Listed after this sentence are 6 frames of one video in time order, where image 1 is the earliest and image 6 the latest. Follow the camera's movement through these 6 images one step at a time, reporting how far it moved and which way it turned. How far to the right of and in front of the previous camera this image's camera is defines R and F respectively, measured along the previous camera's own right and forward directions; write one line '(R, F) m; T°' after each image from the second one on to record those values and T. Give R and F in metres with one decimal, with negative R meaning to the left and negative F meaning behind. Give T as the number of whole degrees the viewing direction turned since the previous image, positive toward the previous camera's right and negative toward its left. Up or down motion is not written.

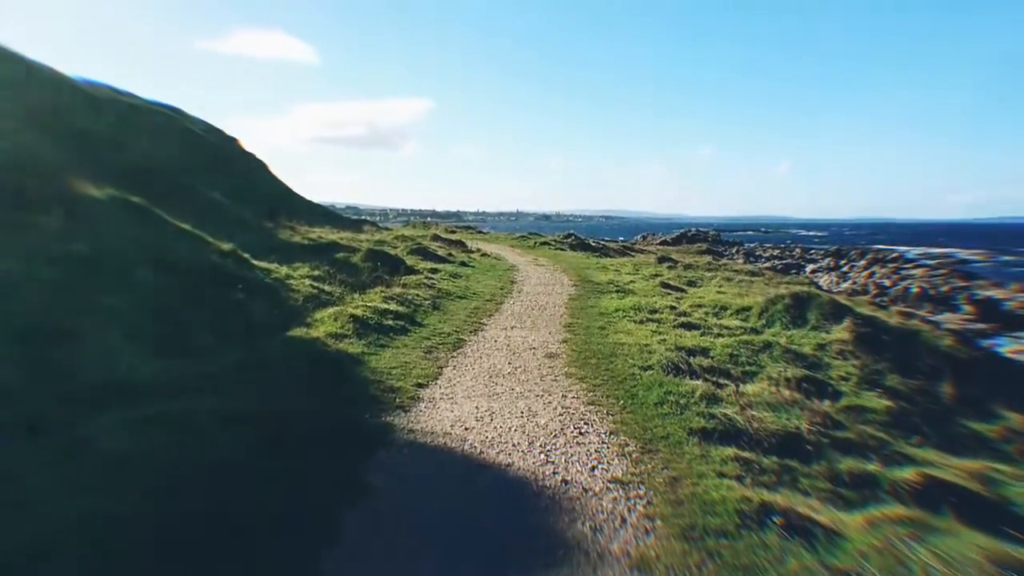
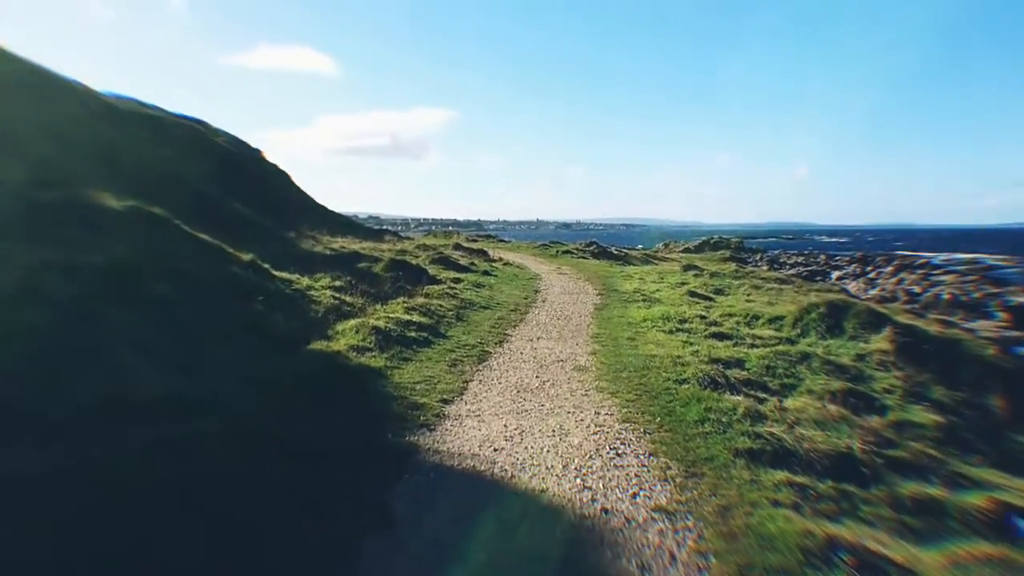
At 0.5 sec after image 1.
(-0.1, +0.5) m; -2°
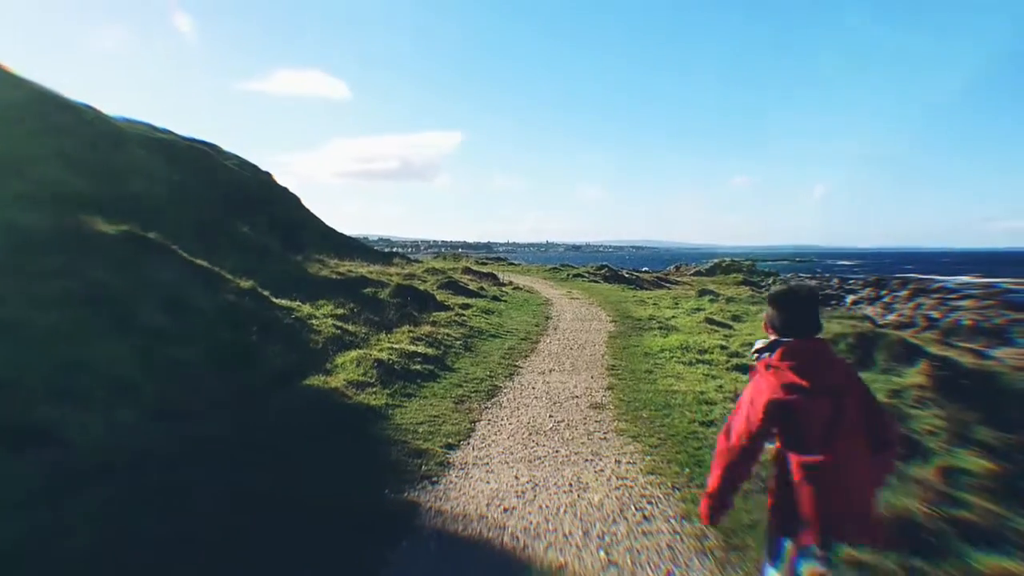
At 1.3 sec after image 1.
(0.0, +0.9) m; -1°
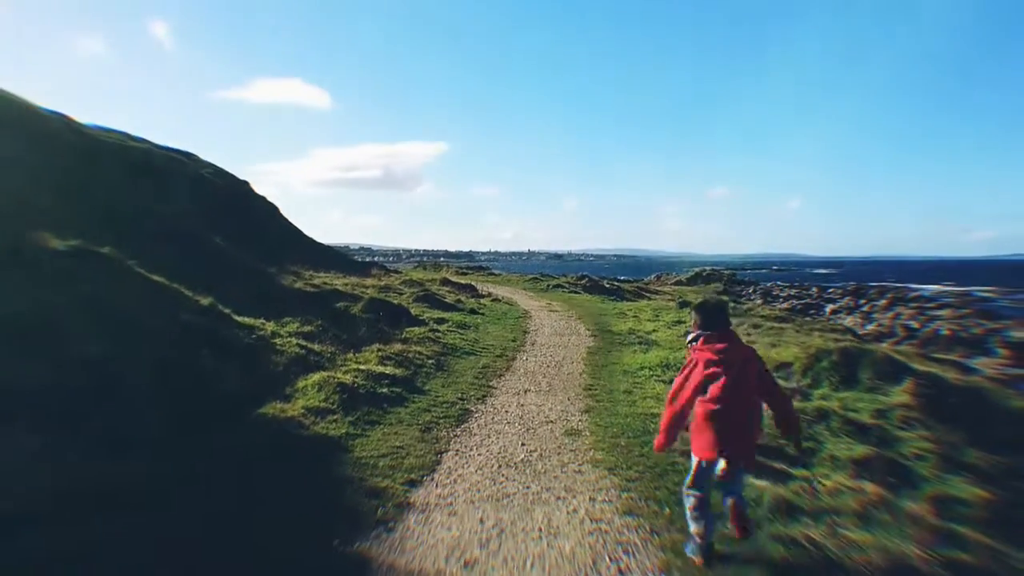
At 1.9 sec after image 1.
(+0.2, +0.6) m; +1°
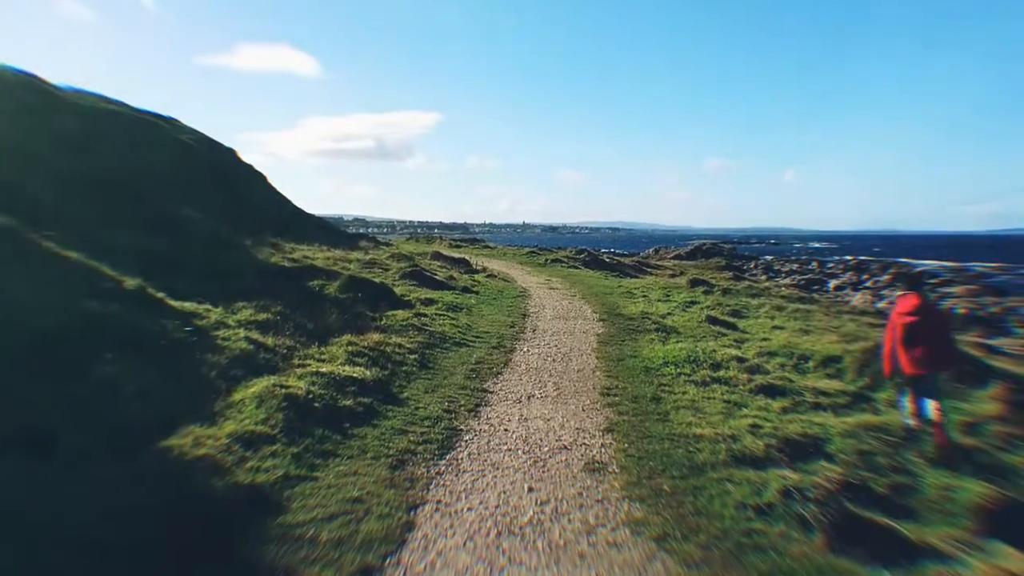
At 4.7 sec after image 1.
(-0.1, +3.0) m; 0°
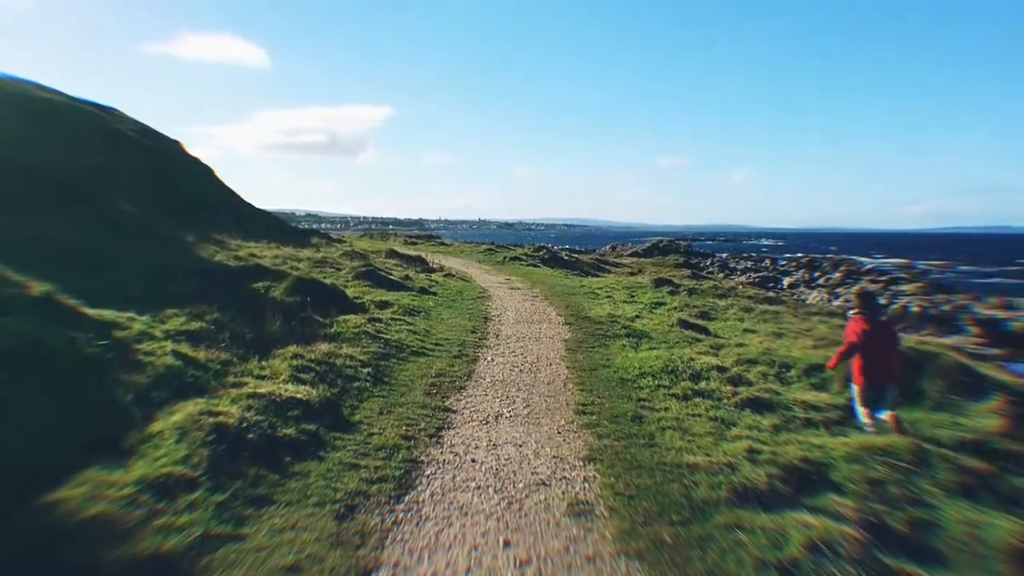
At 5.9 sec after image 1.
(-0.1, +1.3) m; +3°
